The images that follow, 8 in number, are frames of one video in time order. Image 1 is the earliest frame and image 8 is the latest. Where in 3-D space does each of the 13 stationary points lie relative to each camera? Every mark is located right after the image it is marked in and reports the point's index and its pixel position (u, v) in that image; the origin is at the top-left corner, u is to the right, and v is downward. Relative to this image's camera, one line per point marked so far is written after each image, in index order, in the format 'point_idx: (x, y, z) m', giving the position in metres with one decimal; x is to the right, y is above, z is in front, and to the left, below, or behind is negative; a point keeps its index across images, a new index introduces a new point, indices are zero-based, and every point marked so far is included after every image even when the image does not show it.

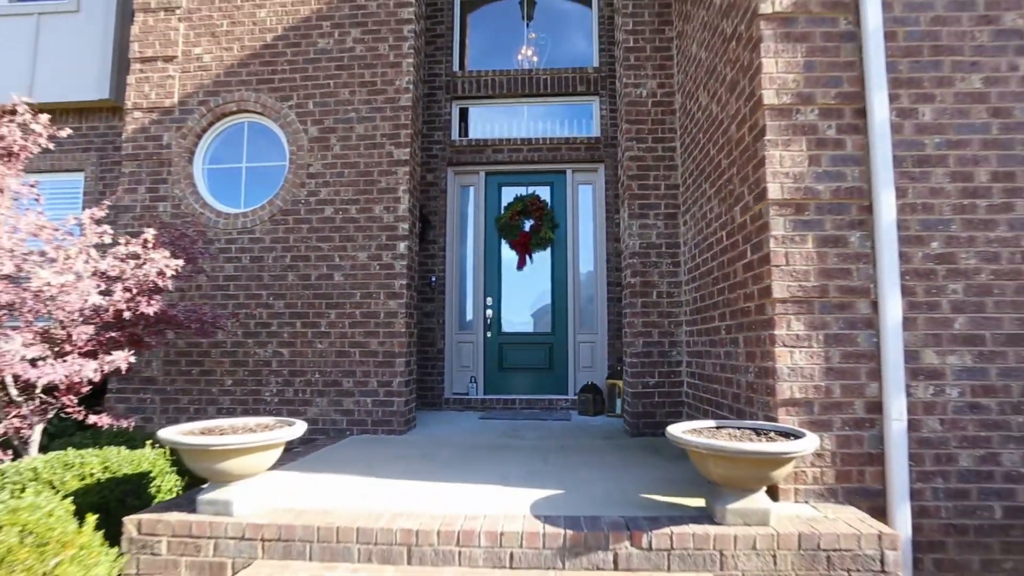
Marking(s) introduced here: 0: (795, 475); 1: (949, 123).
0: (+1.6, -1.1, +2.9) m
1: (+2.7, +1.0, +3.2) m
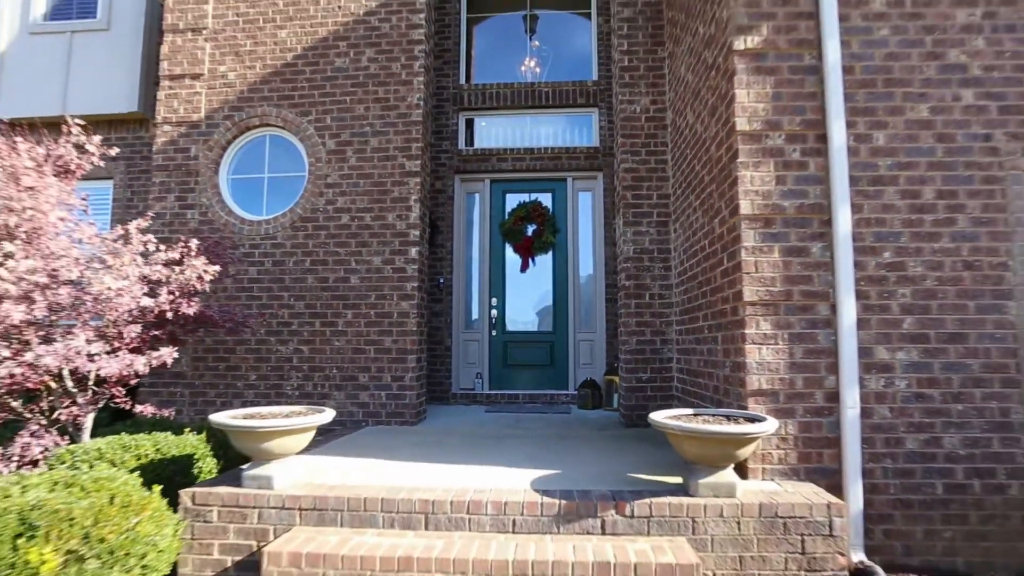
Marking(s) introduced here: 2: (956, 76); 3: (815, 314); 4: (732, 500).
0: (+1.6, -1.1, +3.4) m
1: (+2.7, +1.0, +3.6) m
2: (+3.1, +1.5, +3.7) m
3: (+2.0, -0.2, +3.5) m
4: (+1.3, -1.2, +3.0) m
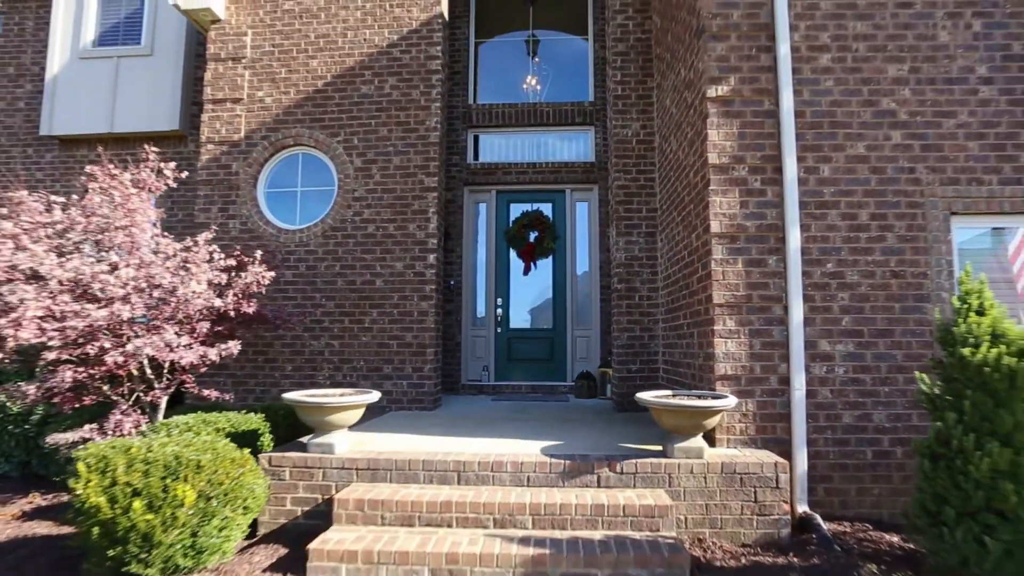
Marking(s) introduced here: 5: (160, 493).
0: (+1.7, -1.1, +4.2) m
1: (+2.8, +0.9, +4.4) m
2: (+3.2, +1.5, +4.5) m
3: (+2.1, -0.2, +4.3) m
4: (+1.4, -1.3, +3.8) m
5: (-2.1, -1.2, +3.1) m
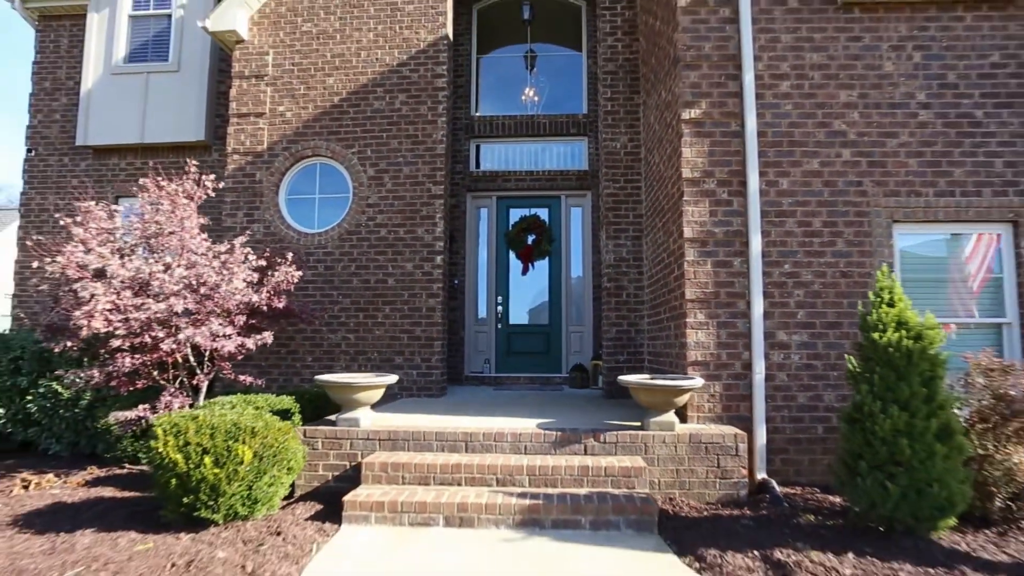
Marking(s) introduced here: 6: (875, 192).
0: (+1.7, -1.1, +4.9) m
1: (+2.8, +1.0, +5.1) m
2: (+3.2, +1.5, +5.2) m
3: (+2.1, -0.2, +5.0) m
4: (+1.4, -1.2, +4.5) m
5: (-2.1, -1.2, +3.8) m
6: (+3.6, +0.9, +5.1) m
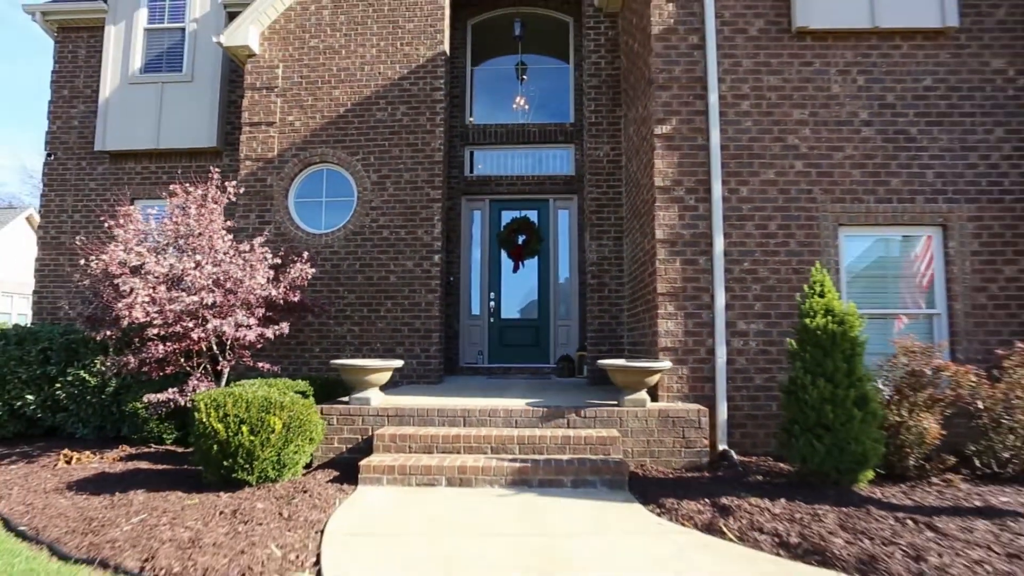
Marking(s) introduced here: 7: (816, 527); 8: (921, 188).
0: (+1.6, -1.1, +5.6) m
1: (+2.7, +1.0, +5.8) m
2: (+3.1, +1.5, +5.9) m
3: (+2.1, -0.1, +5.7) m
4: (+1.3, -1.2, +5.2) m
5: (-2.1, -1.1, +4.4) m
6: (+3.5, +1.0, +5.8) m
7: (+2.0, -1.6, +3.4) m
8: (+4.6, +1.1, +5.9) m
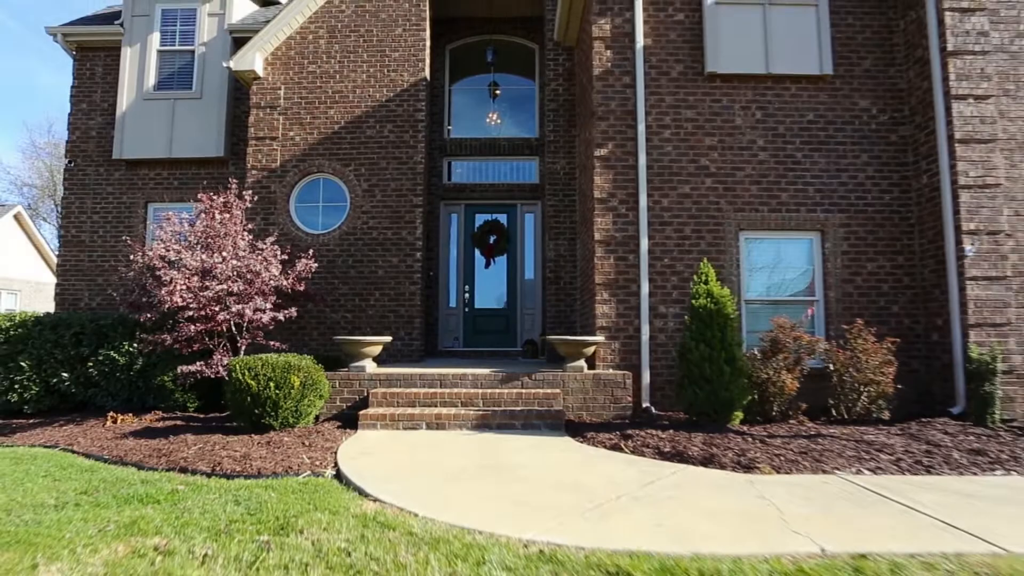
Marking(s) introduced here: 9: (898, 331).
0: (+1.2, -0.9, +7.0) m
1: (+2.3, +1.1, +7.3) m
2: (+2.7, +1.6, +7.4) m
3: (+1.6, 0.0, +7.1) m
4: (+0.9, -1.1, +6.6) m
5: (-2.5, -1.0, +5.7) m
6: (+3.0, +1.1, +7.4) m
7: (+1.6, -1.5, +4.9) m
8: (+4.1, +1.2, +7.4) m
9: (+5.4, -0.6, +7.3) m
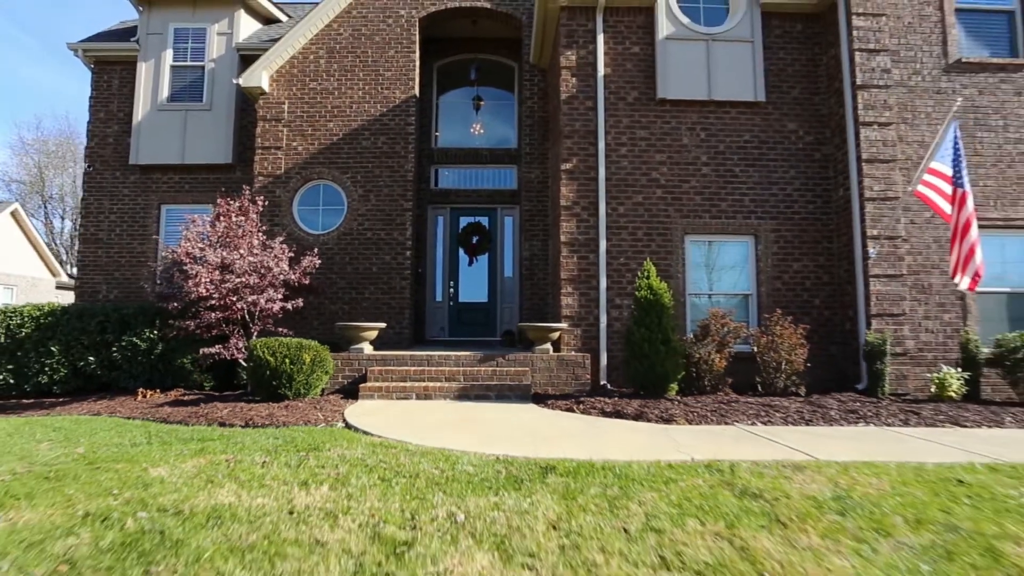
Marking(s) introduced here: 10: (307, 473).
0: (+0.9, -0.8, +8.2) m
1: (+1.9, +1.2, +8.5) m
2: (+2.3, +1.7, +8.6) m
3: (+1.3, +0.1, +8.3) m
4: (+0.5, -1.0, +7.8) m
5: (-2.8, -0.9, +6.8) m
6: (+2.7, +1.2, +8.6) m
7: (+1.3, -1.4, +6.1) m
8: (+3.8, +1.3, +8.7) m
9: (+5.0, -0.5, +8.6) m
10: (-1.4, -1.2, +3.5) m
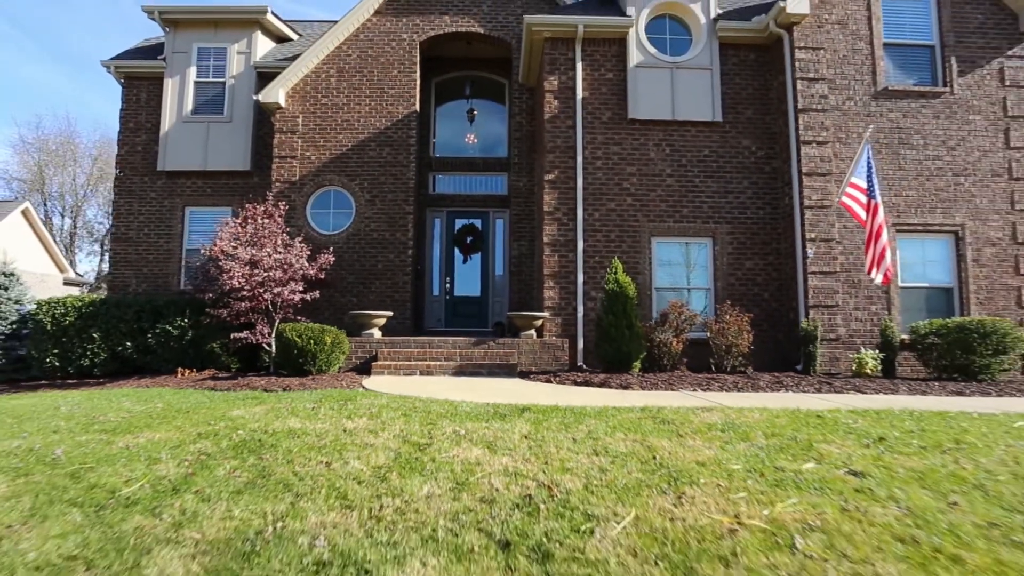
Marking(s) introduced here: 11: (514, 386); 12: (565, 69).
0: (+0.7, -0.7, +9.5) m
1: (+1.7, +1.3, +9.8) m
2: (+2.2, +1.8, +9.9) m
3: (+1.1, +0.2, +9.6) m
4: (+0.4, -0.9, +9.1) m
5: (-3.0, -0.8, +8.1) m
6: (+2.5, +1.3, +9.9) m
7: (+1.2, -1.3, +7.4) m
8: (+3.6, +1.4, +10.0) m
9: (+4.8, -0.4, +9.9) m
10: (-1.5, -1.1, +4.8) m
11: (0.0, -1.3, +7.1) m
12: (+1.0, +4.2, +10.1) m
